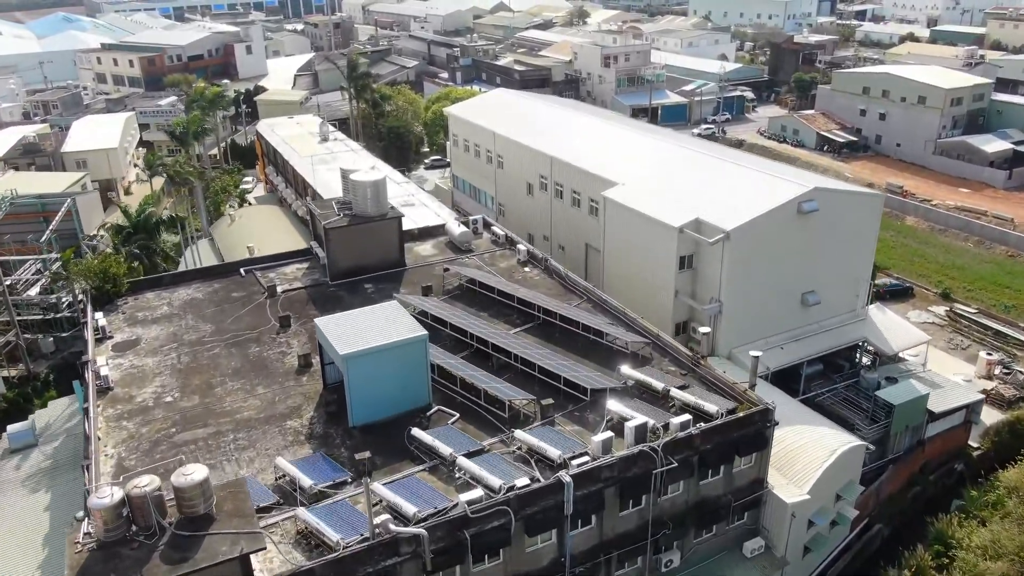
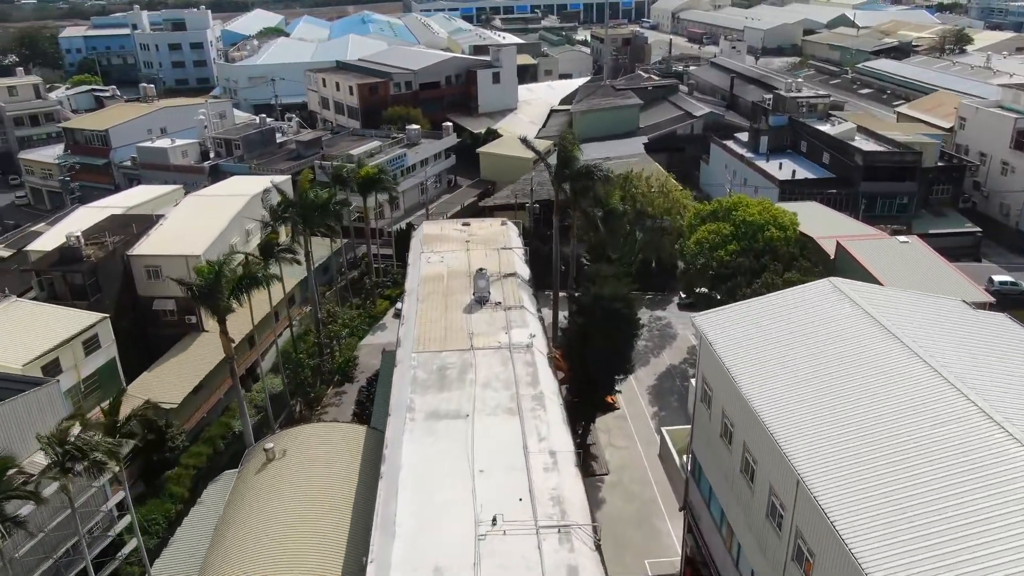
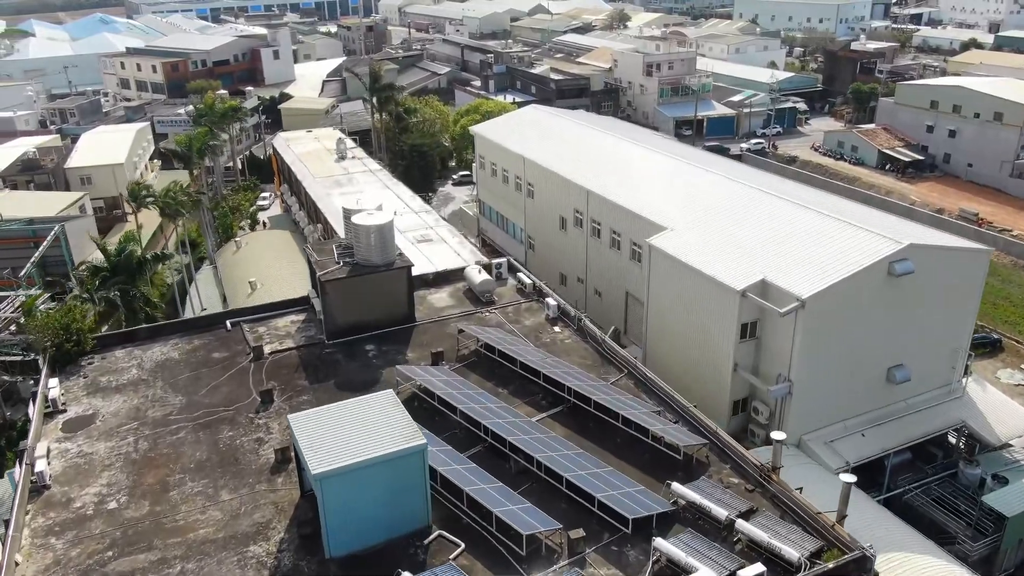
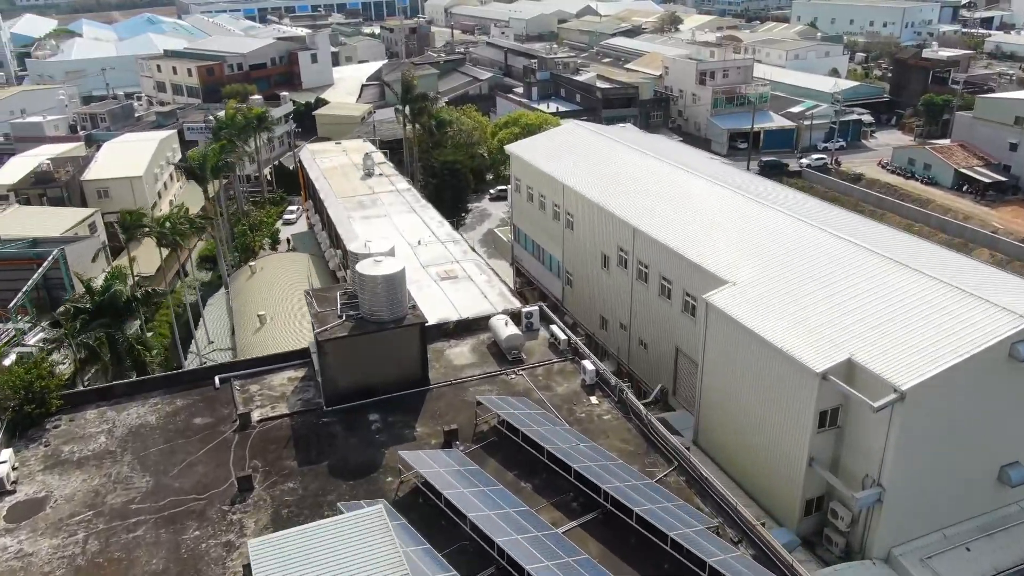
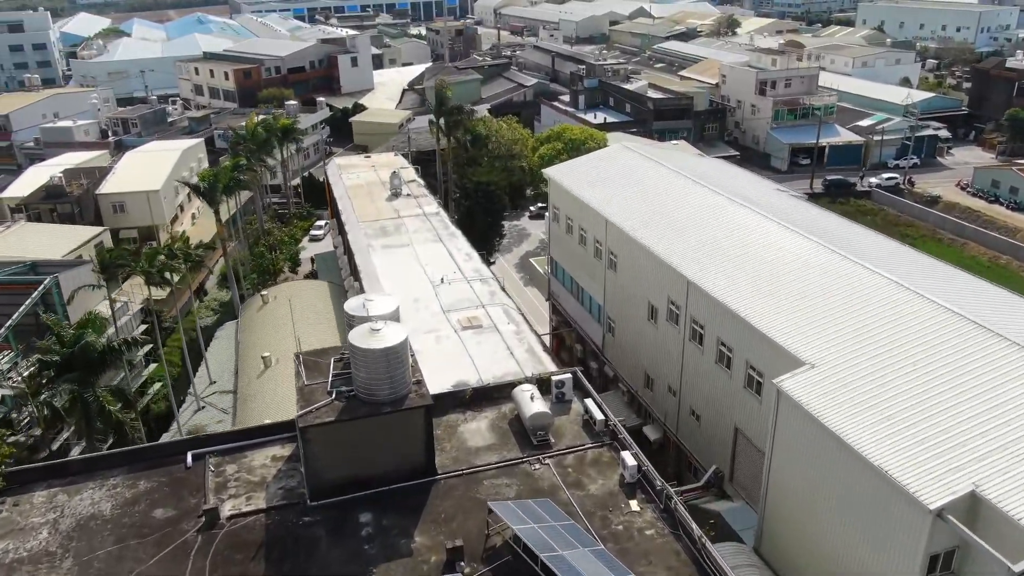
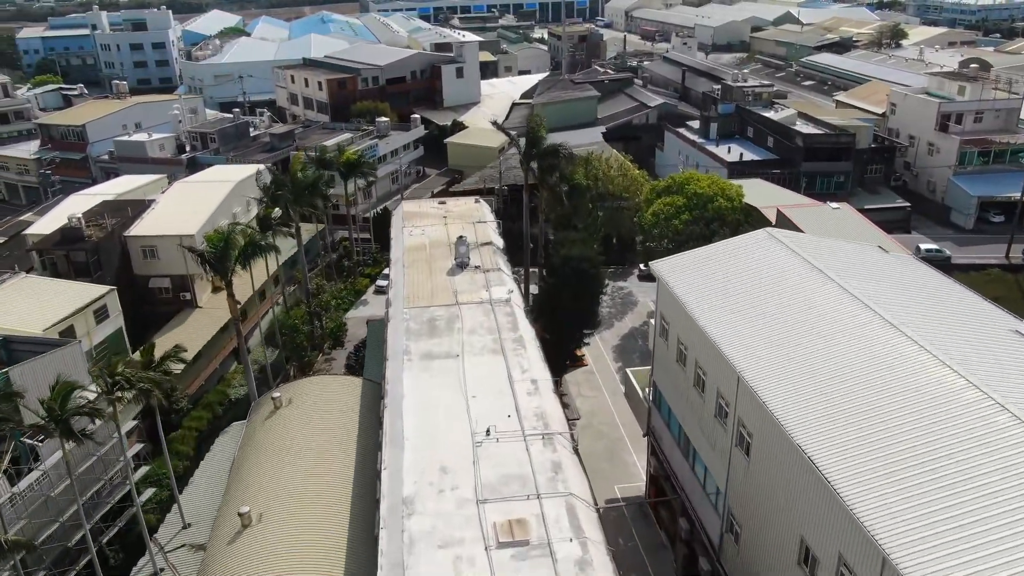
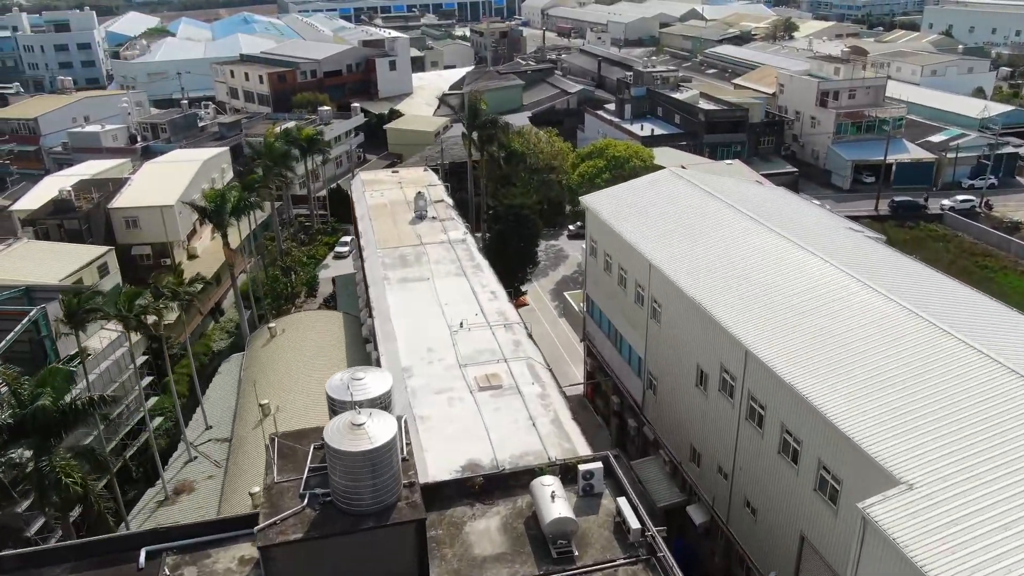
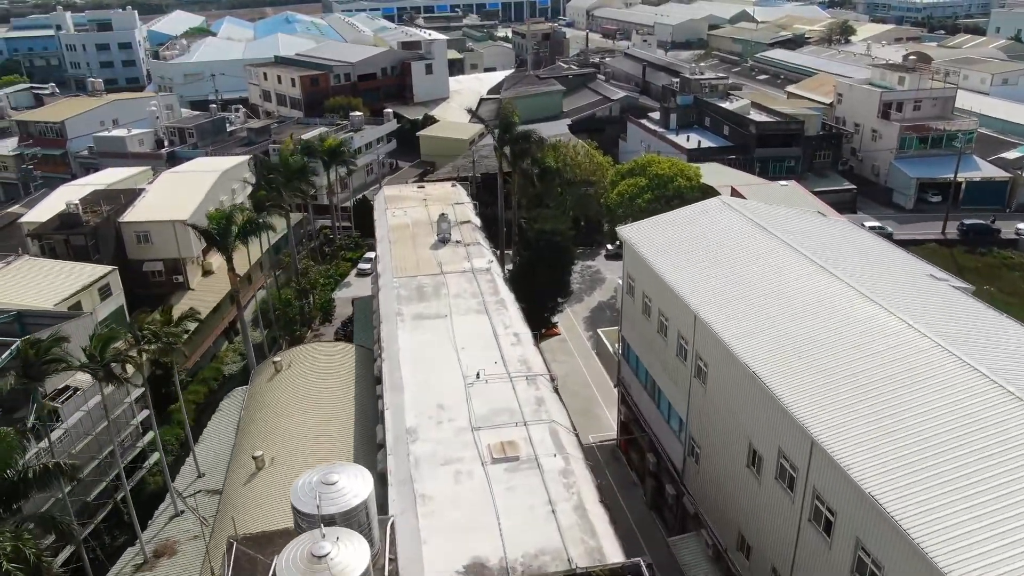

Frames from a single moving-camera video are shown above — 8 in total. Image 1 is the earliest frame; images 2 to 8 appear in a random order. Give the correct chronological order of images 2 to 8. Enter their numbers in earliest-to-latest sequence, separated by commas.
3, 4, 5, 7, 8, 6, 2
